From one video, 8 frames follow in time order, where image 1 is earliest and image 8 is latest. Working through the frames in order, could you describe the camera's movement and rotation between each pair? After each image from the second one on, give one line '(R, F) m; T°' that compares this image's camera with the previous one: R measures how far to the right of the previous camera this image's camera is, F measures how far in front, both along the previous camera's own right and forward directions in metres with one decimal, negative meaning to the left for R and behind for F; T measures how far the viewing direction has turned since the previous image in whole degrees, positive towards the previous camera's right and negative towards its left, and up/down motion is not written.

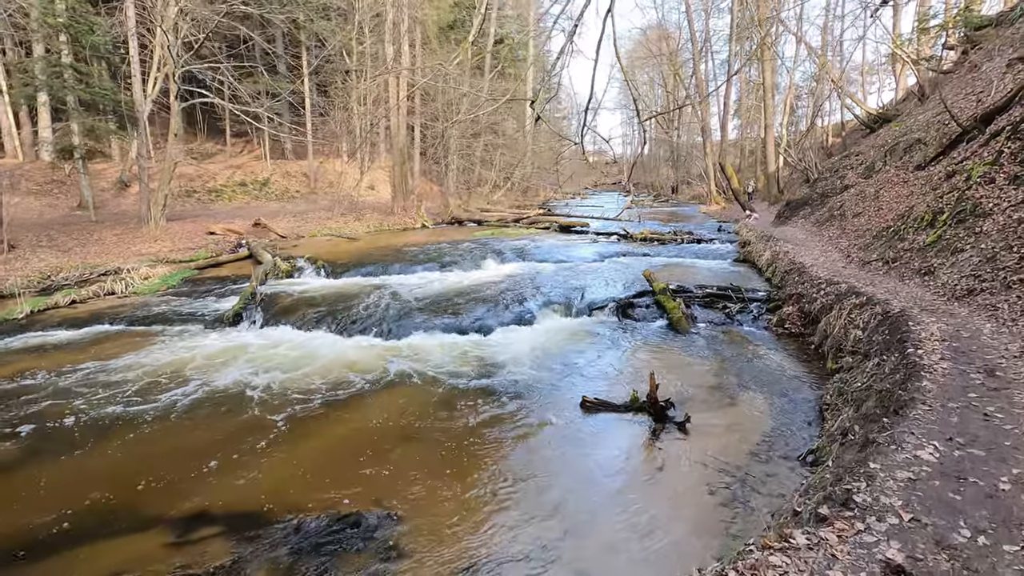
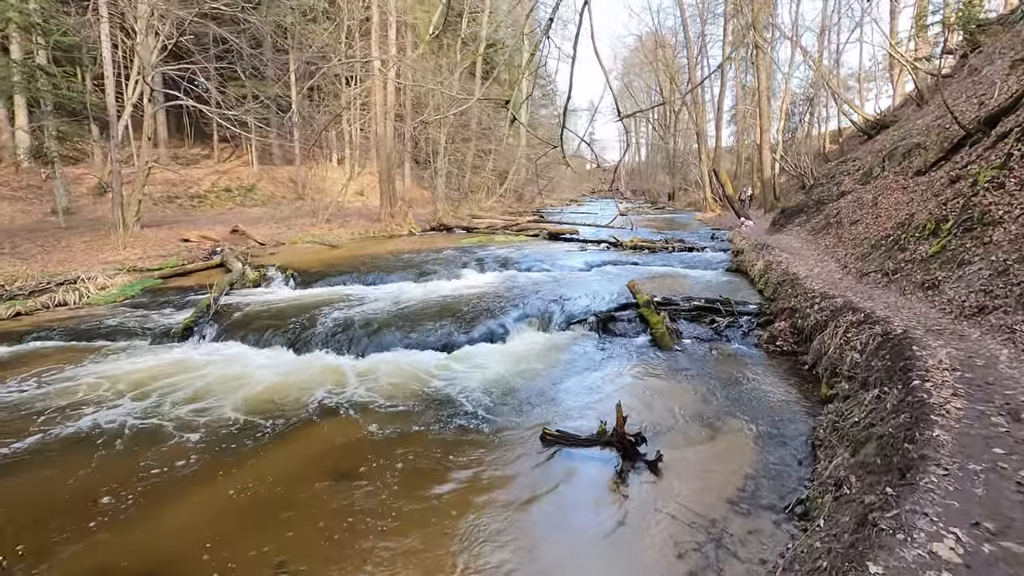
(+0.5, +0.7) m; 0°
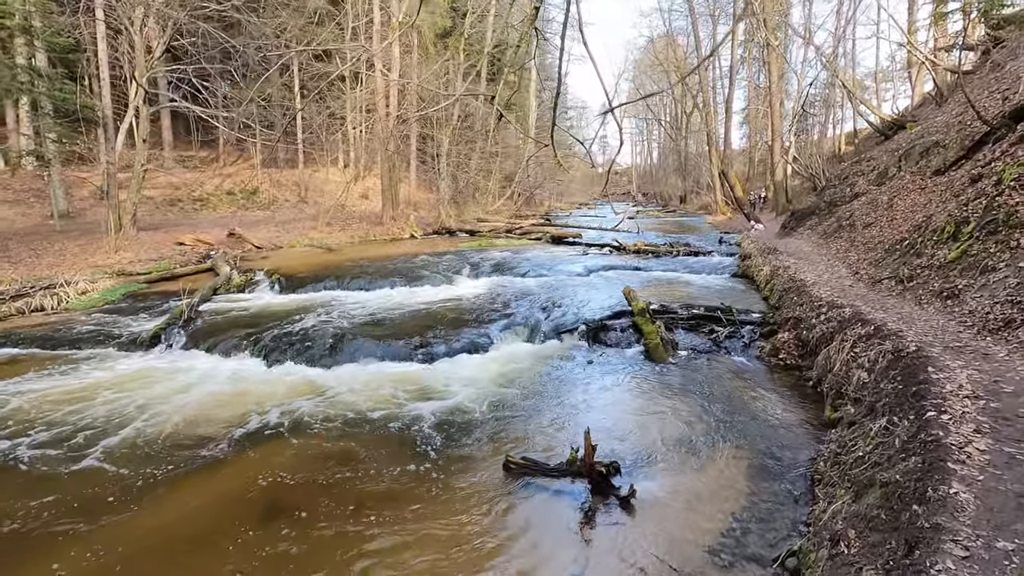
(+0.5, +0.6) m; -1°
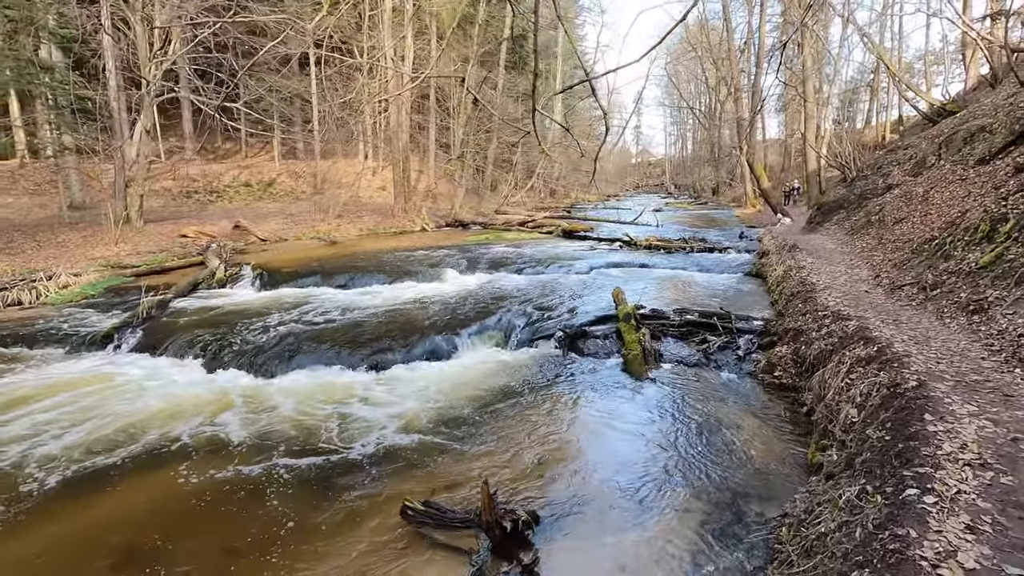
(+1.0, +0.9) m; -4°
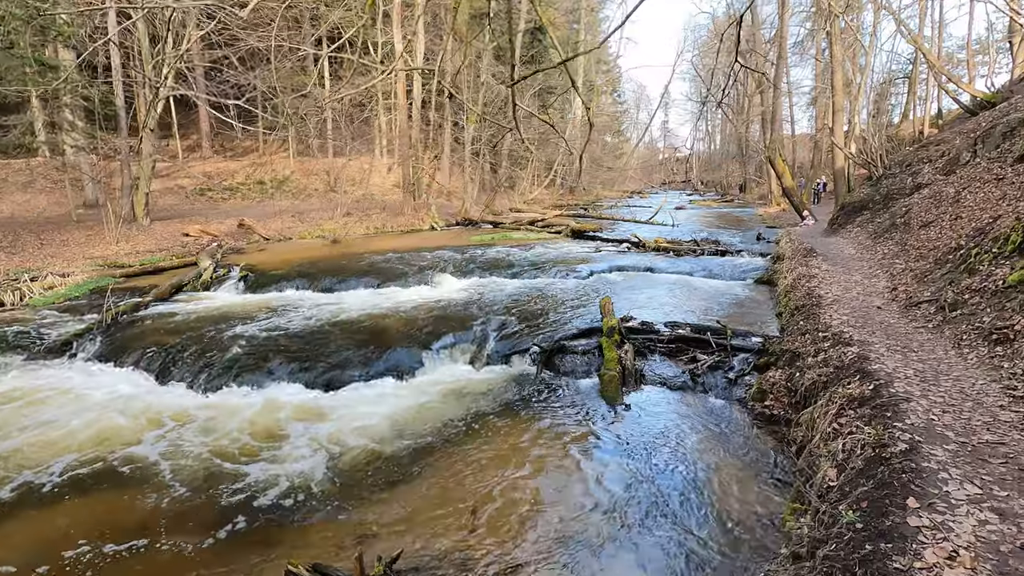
(+0.8, +0.7) m; -3°
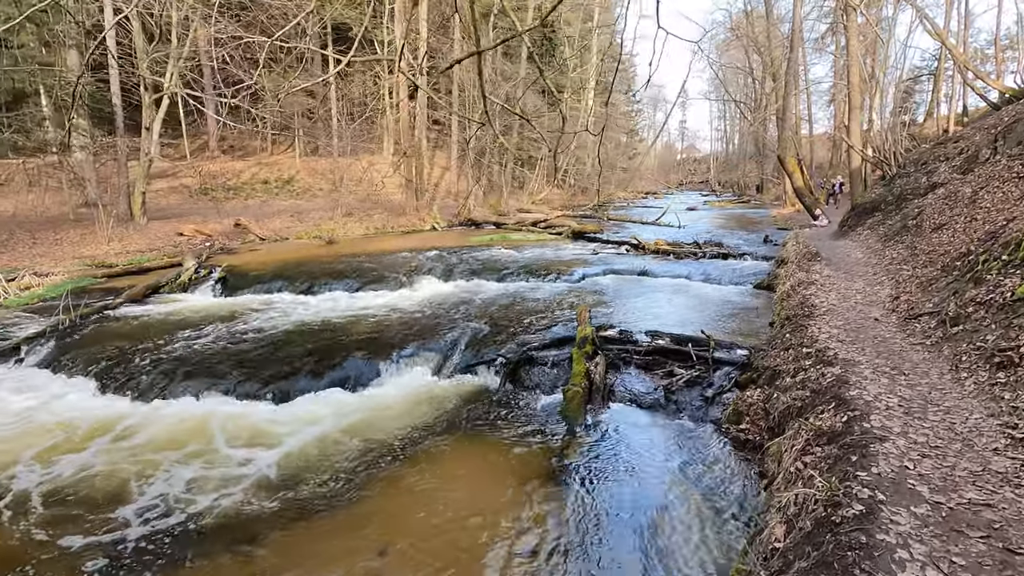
(+0.7, +0.6) m; -2°
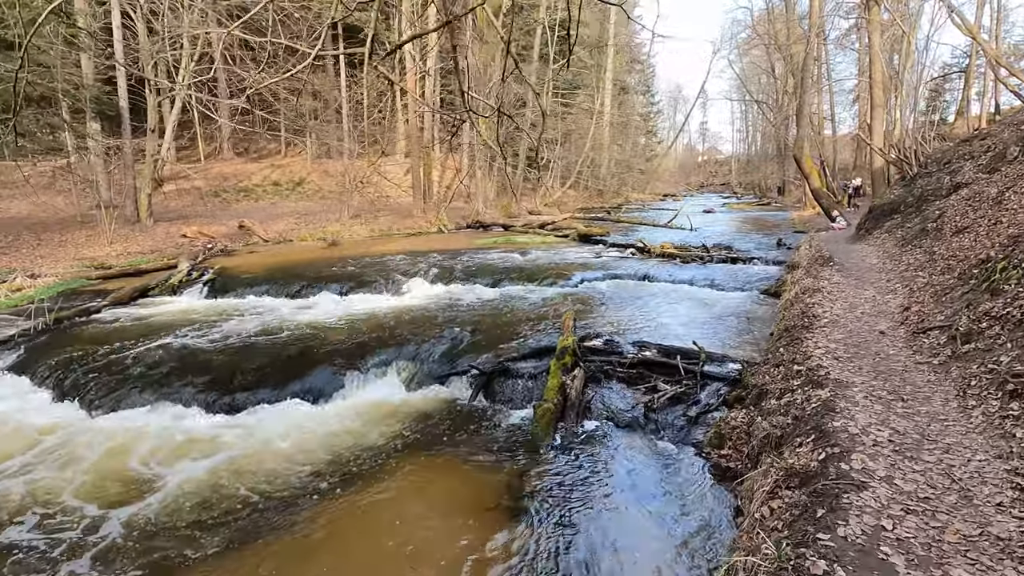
(+0.6, +0.5) m; -2°
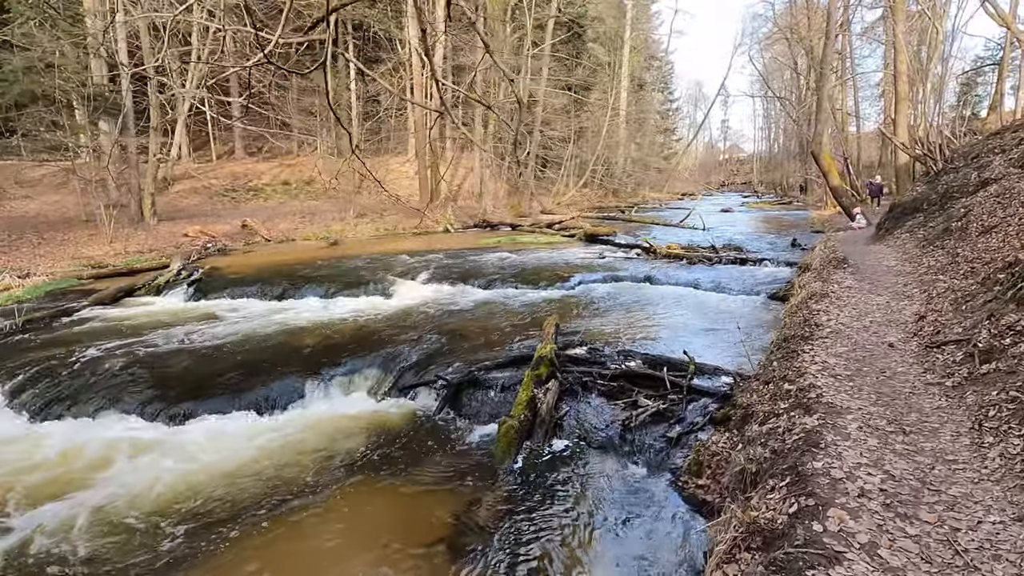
(+0.6, +0.5) m; -2°
